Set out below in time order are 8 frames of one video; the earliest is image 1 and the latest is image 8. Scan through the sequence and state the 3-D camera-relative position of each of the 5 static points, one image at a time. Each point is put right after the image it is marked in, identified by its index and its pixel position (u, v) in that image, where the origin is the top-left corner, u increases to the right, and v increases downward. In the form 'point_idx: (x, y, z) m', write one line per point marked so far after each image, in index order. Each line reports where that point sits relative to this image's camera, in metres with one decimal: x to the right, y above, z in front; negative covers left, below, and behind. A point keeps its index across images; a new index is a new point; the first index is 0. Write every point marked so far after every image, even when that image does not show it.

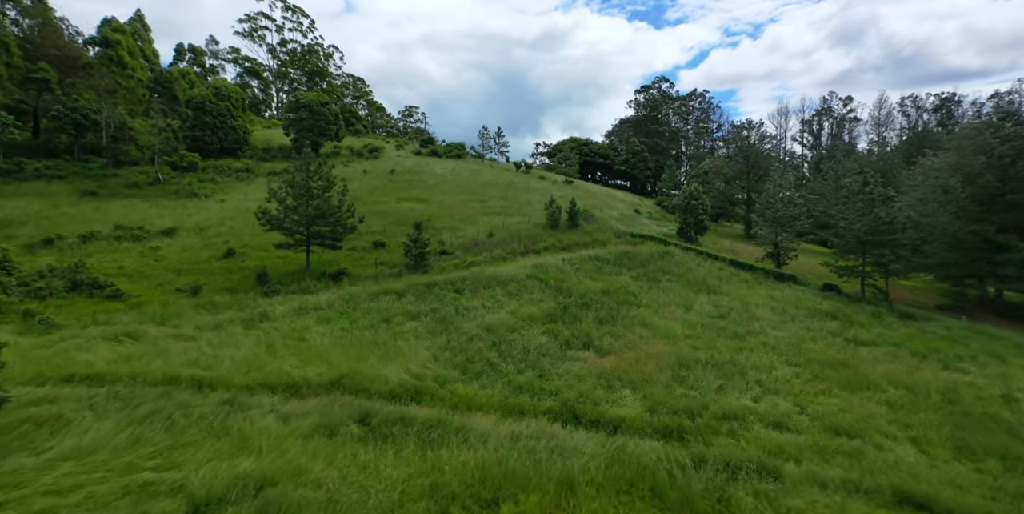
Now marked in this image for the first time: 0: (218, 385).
0: (-7.2, -3.1, +14.3) m
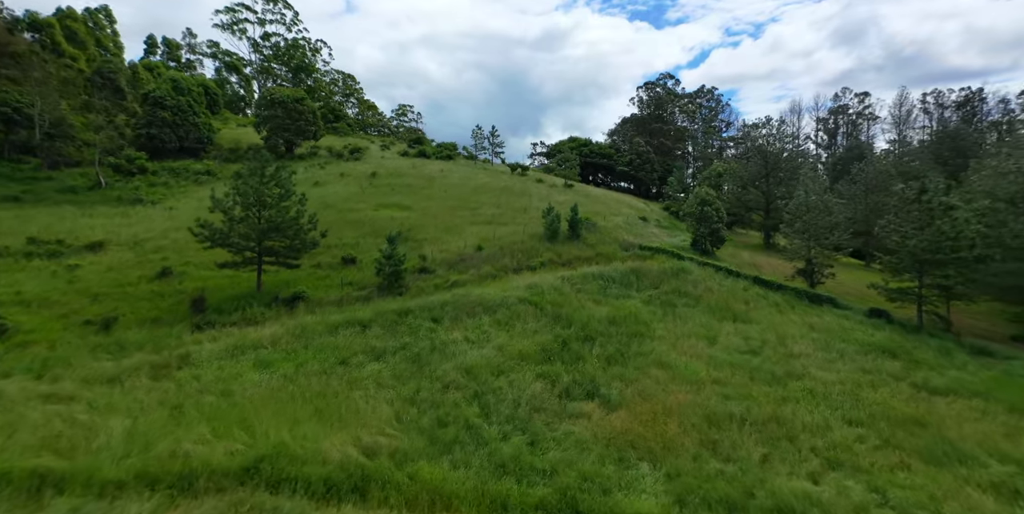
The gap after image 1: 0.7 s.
0: (-7.7, -3.9, +10.0) m
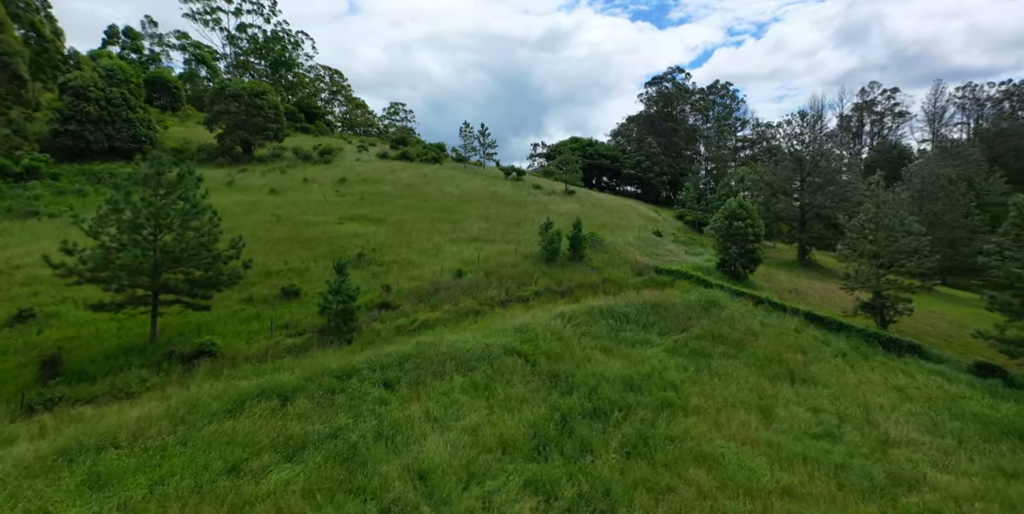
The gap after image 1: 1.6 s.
0: (-8.2, -5.0, +4.2) m
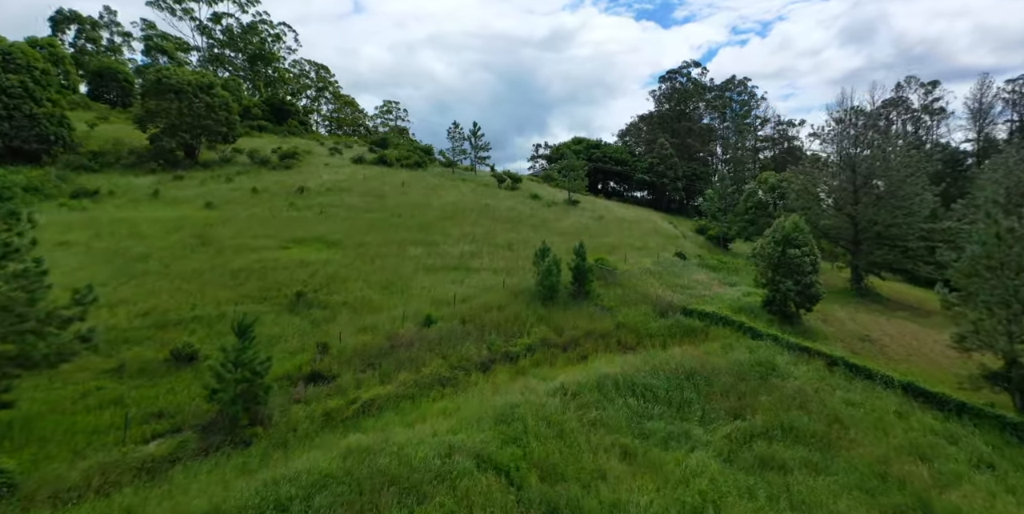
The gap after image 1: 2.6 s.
0: (-8.8, -6.3, -2.0) m
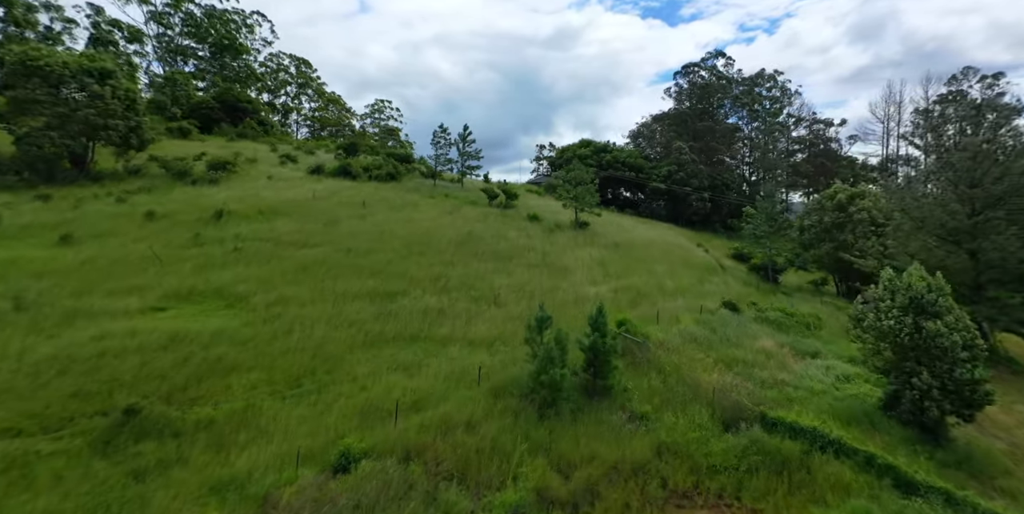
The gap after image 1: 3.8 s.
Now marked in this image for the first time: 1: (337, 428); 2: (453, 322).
0: (-9.5, -8.2, -9.8) m
1: (-3.6, -3.4, +11.9) m
2: (-1.7, -1.6, +17.8) m
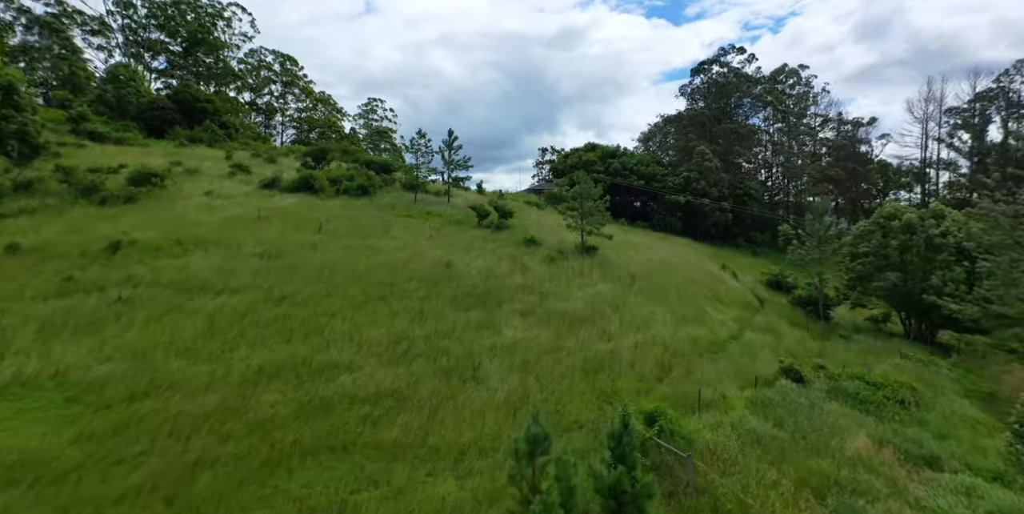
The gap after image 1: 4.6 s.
0: (-10.0, -9.6, -15.2) m
1: (-4.0, -4.8, +6.4) m
2: (-2.1, -3.0, +12.3) m
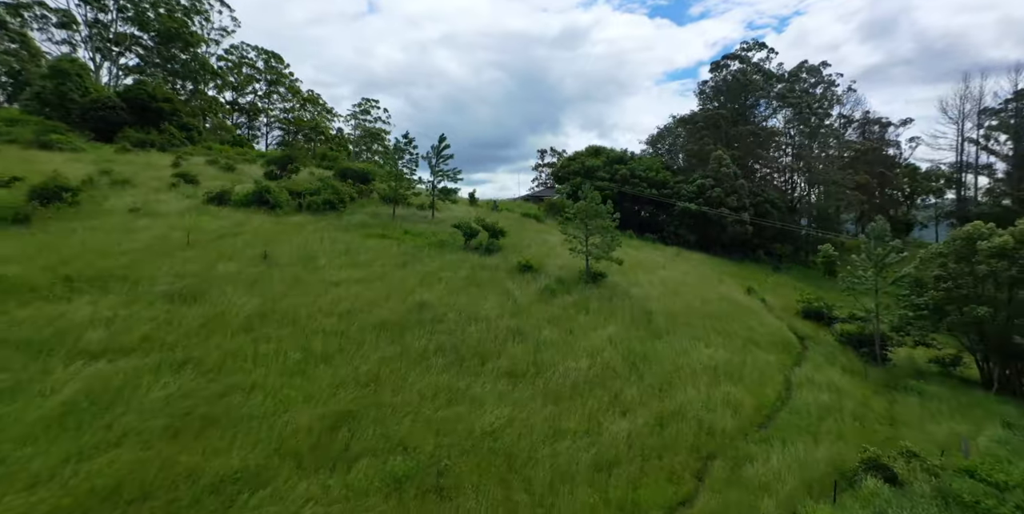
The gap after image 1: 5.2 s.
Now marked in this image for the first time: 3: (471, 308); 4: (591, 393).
0: (-10.5, -10.6, -19.5) m
1: (-4.4, -5.9, +2.1) m
2: (-2.5, -4.1, +7.9) m
3: (-1.1, -1.3, +16.8) m
4: (+1.9, -2.9, +13.5) m
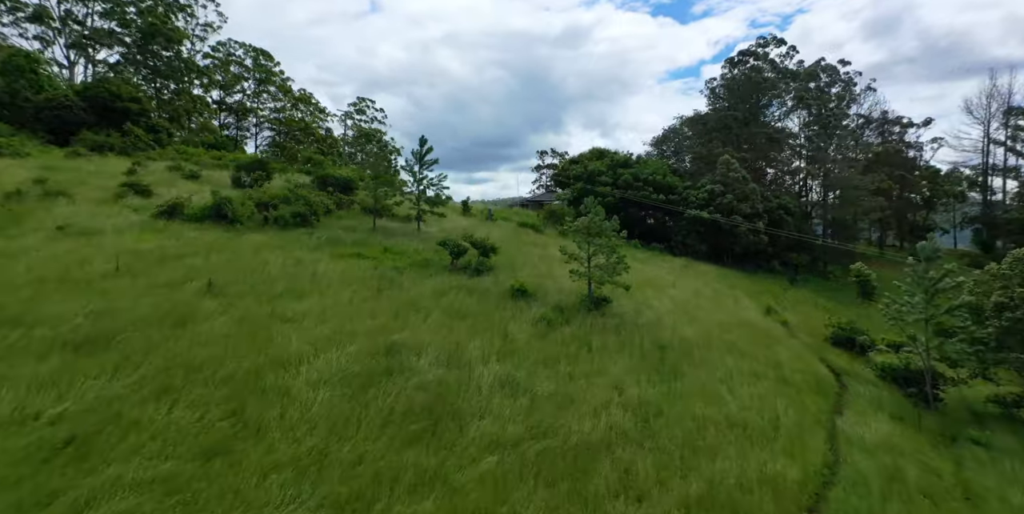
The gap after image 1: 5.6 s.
0: (-10.9, -11.4, -22.3) m
1: (-4.7, -6.7, -0.7) m
2: (-2.8, -4.8, +5.1) m
3: (-1.4, -2.1, +14.0) m
4: (+1.7, -3.7, +10.7) m
